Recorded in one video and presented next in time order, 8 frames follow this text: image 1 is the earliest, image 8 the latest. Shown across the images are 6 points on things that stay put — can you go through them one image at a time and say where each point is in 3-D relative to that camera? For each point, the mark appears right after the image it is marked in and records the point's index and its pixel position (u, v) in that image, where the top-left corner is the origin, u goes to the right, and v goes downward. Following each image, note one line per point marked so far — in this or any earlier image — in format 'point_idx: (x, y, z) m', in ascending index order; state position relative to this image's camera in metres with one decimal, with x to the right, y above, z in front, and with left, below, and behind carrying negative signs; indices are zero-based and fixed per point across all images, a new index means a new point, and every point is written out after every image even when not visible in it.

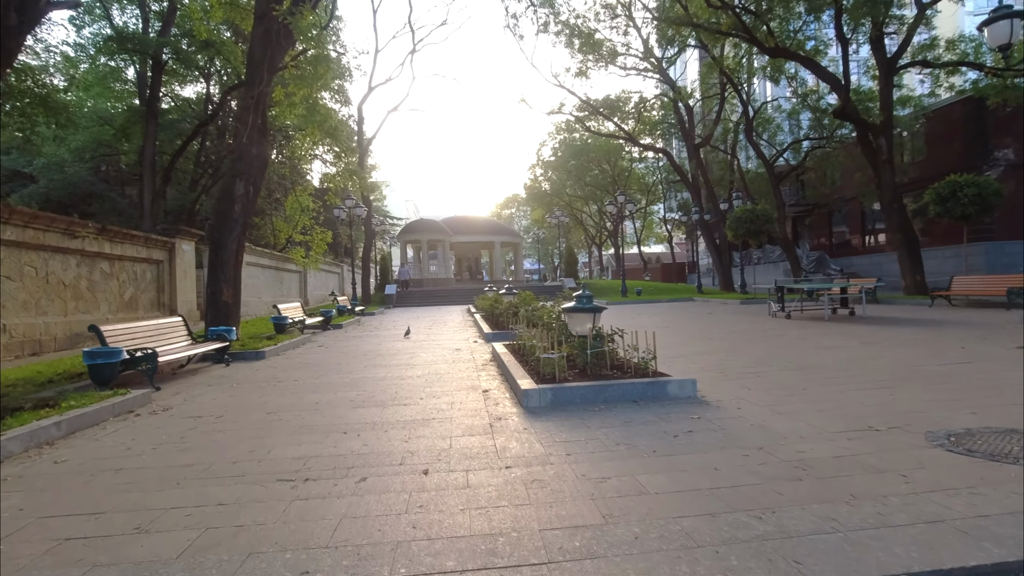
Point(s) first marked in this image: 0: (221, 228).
0: (-4.9, +1.0, +9.7) m
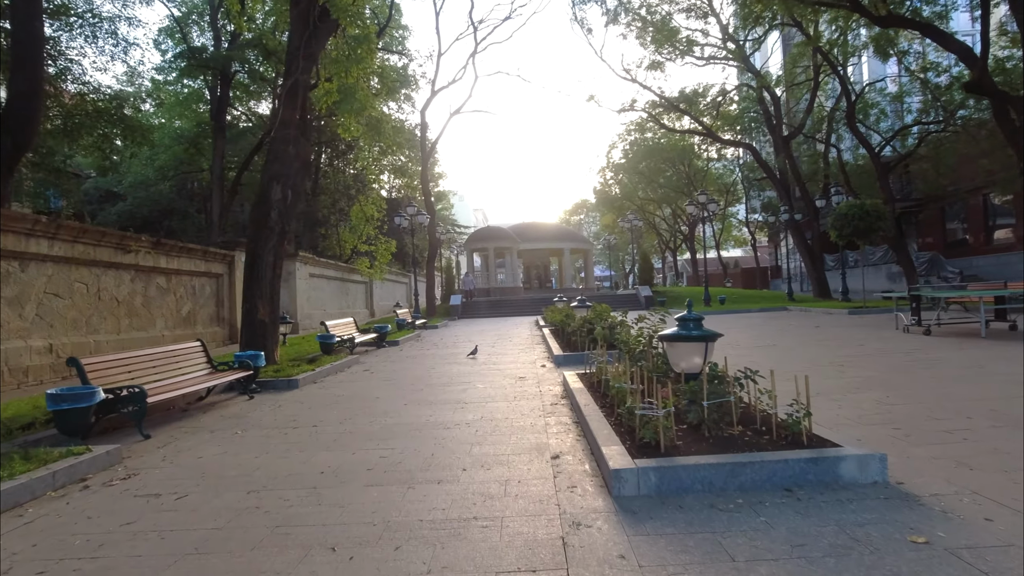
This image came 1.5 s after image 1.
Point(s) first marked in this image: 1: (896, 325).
0: (-3.8, +0.7, +8.7) m
1: (+7.3, -0.7, +11.1) m
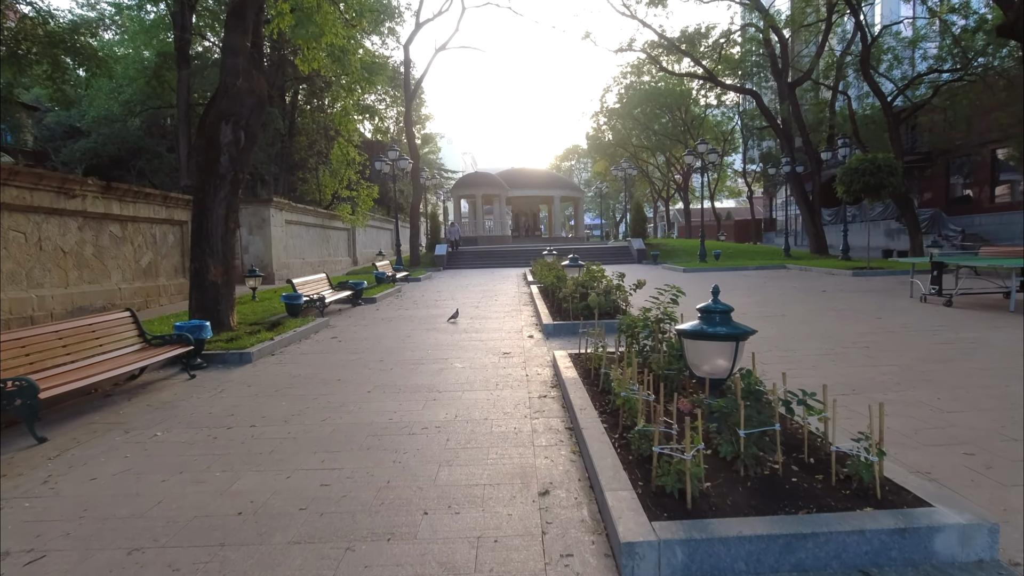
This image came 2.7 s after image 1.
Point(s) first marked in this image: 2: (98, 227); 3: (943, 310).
0: (-4.0, +1.3, +7.6) m
1: (+7.0, -0.1, +10.3) m
2: (-9.0, +1.3, +12.7) m
3: (+6.2, -0.3, +8.4) m
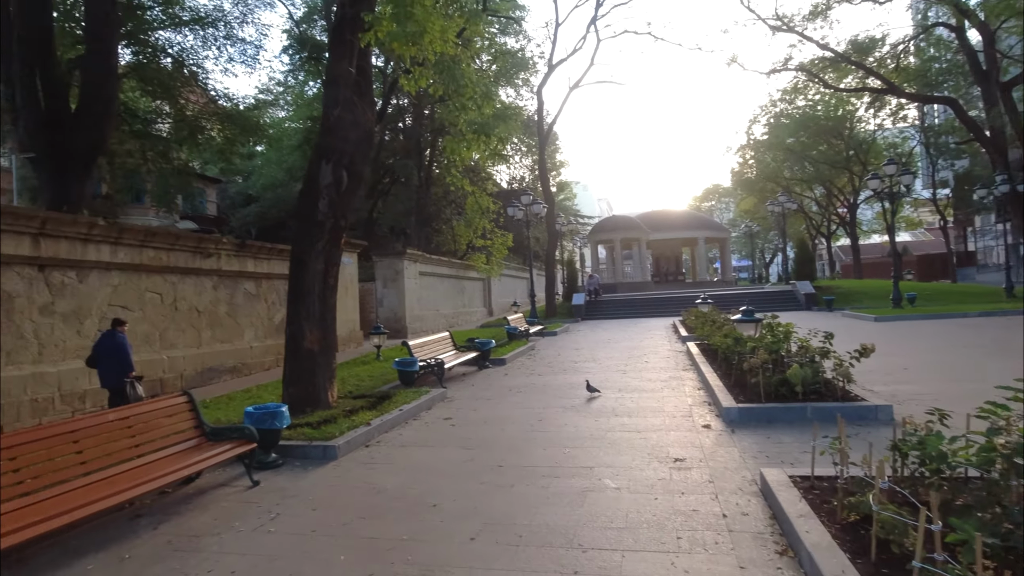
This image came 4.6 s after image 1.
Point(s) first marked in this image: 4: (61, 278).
0: (-2.4, +0.5, +6.5) m
1: (+9.0, -0.8, +6.5) m
2: (-6.0, +0.1, +12.6) m
3: (+7.8, -0.9, +4.8) m
4: (-7.0, +0.2, +9.1) m
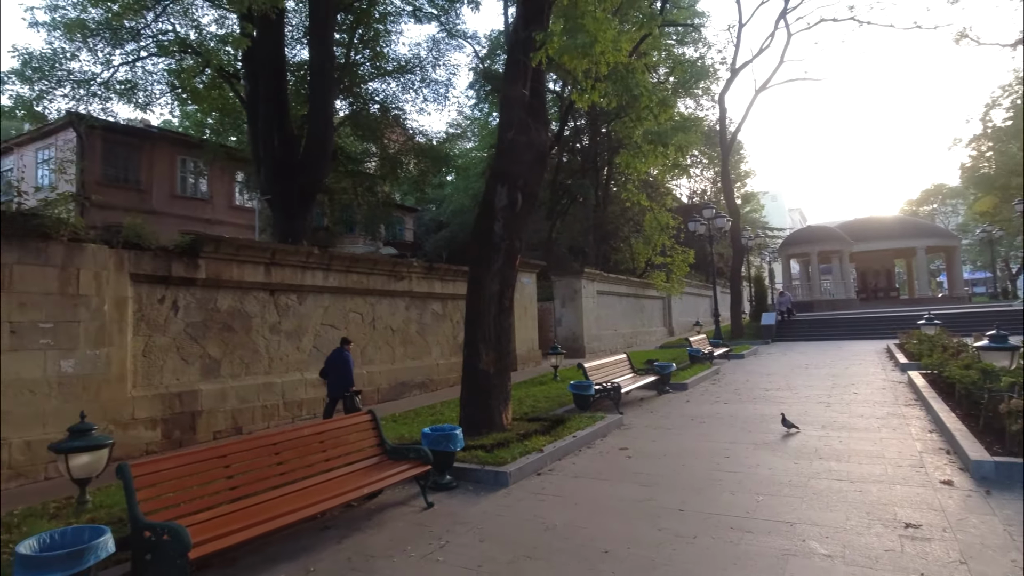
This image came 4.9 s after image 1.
0: (-0.4, +0.3, +6.7) m
1: (+10.5, -0.9, +3.2) m
2: (-2.1, -0.4, +13.6) m
3: (+8.7, -1.0, +2.0) m
4: (-4.1, -0.2, +10.5) m
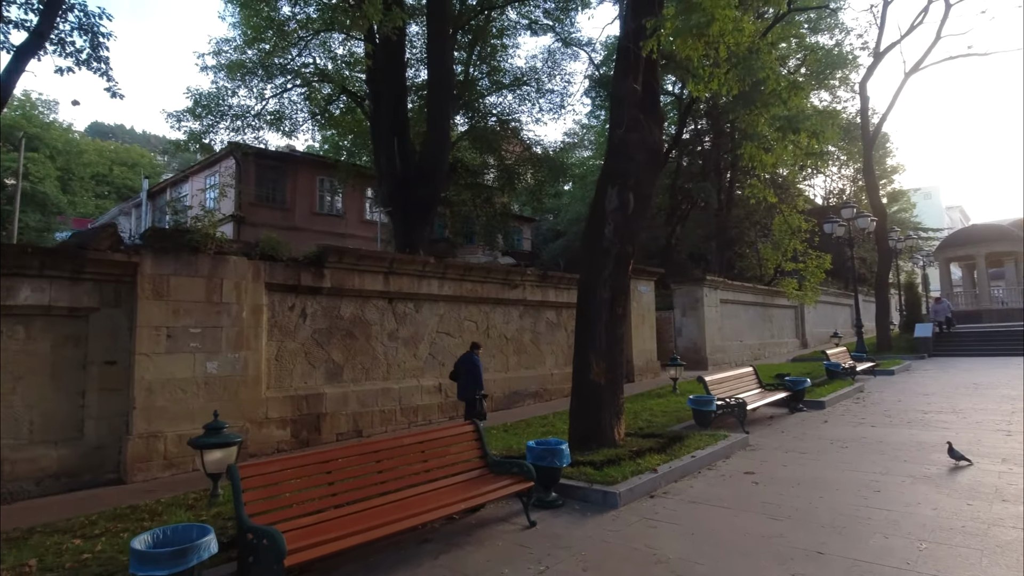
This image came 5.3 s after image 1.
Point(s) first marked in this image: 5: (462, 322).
0: (+0.8, +0.2, +6.4) m
1: (+10.8, -0.8, +0.8) m
2: (+0.5, -0.6, +13.5) m
3: (+8.8, -0.9, -0.1) m
4: (-2.0, -0.4, +10.9) m
5: (-1.0, -0.7, +11.9) m
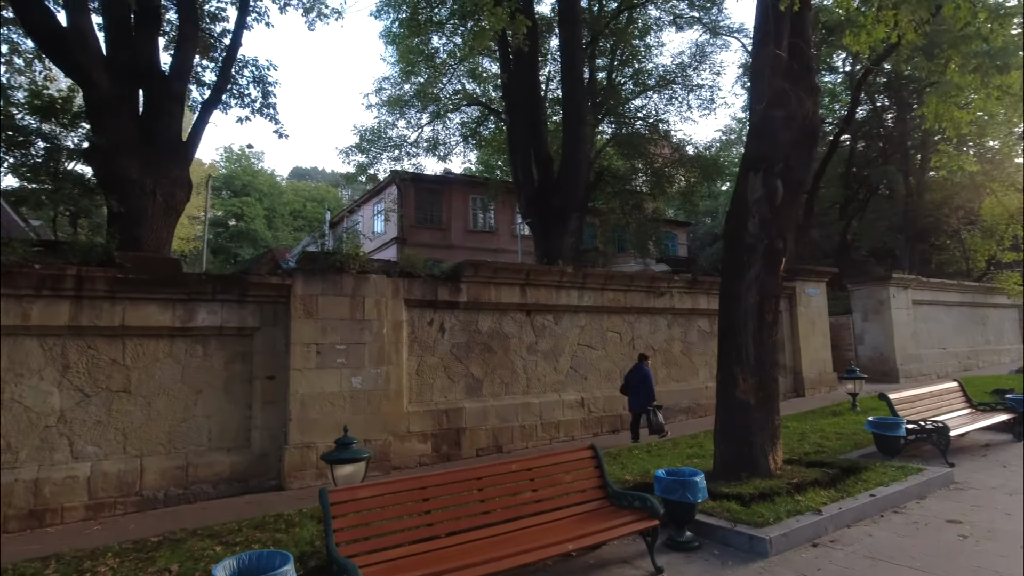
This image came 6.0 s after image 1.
0: (+2.1, +0.2, +5.6) m
1: (+10.2, -0.4, -2.4) m
2: (+3.7, -0.8, +12.5) m
3: (+8.1, -0.6, -2.8) m
4: (+0.5, -0.6, +10.6) m
5: (+1.8, -0.9, +11.3) m
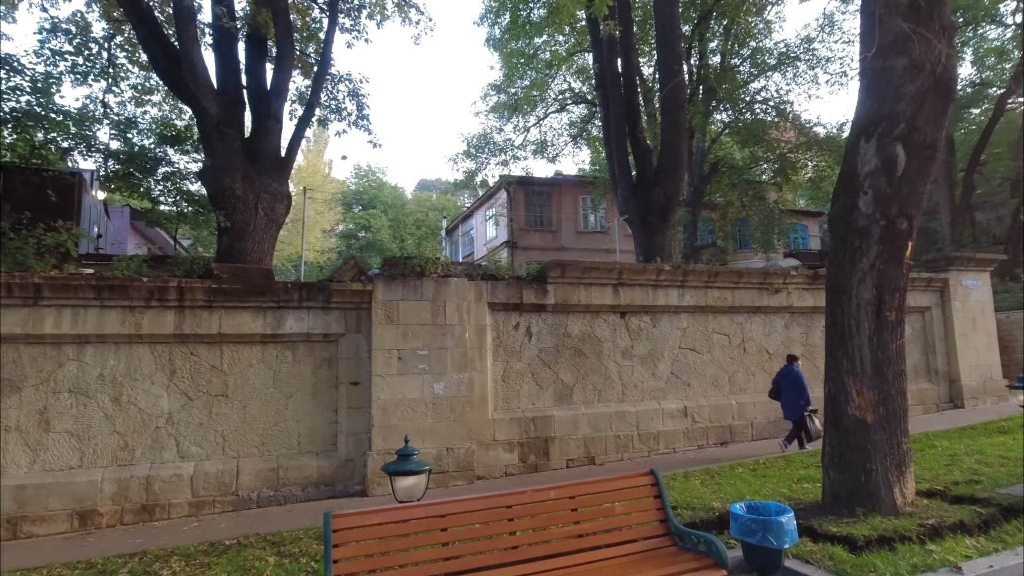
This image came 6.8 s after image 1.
0: (+2.6, +0.2, +4.6) m
1: (+8.9, -0.1, -4.9) m
2: (+5.6, -0.7, +11.0) m
3: (+6.8, -0.3, -4.8) m
4: (+2.1, -0.6, +9.9) m
5: (+3.5, -0.8, +10.3) m
